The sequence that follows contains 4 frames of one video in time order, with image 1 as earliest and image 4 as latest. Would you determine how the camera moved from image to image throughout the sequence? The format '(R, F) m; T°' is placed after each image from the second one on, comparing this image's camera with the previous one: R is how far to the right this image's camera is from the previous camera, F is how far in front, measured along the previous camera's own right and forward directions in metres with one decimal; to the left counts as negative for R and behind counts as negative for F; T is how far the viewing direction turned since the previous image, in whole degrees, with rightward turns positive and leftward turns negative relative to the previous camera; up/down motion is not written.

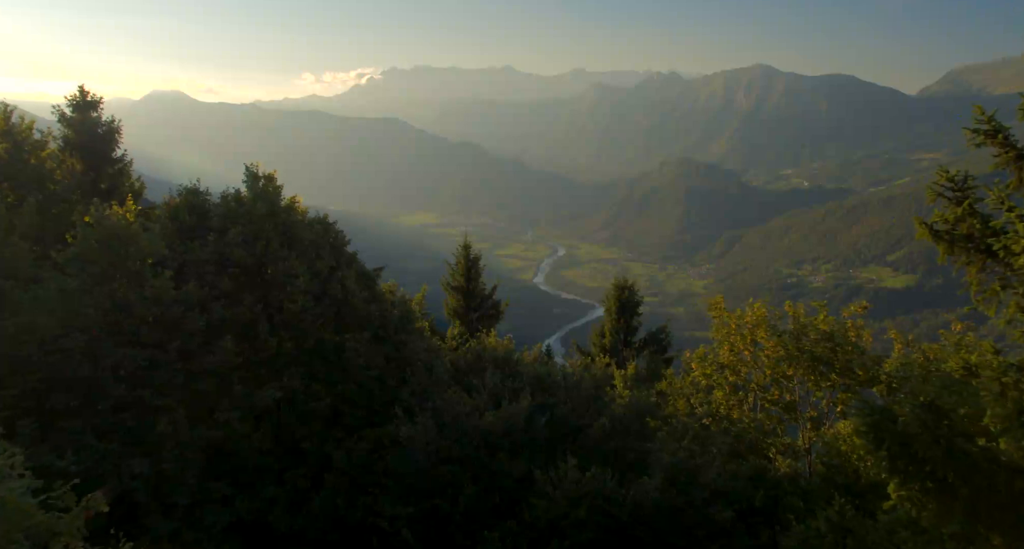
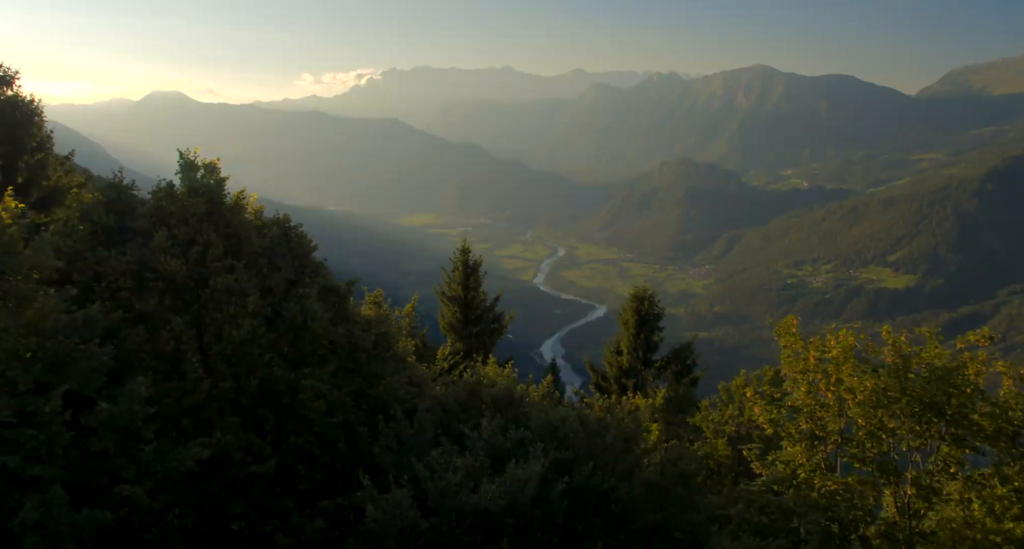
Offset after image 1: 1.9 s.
(-0.1, +4.2) m; 0°
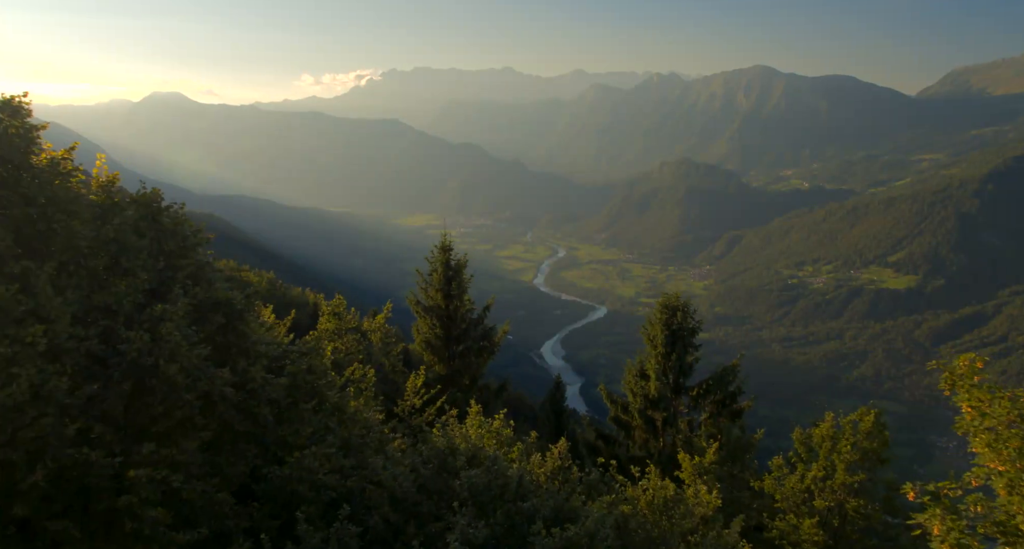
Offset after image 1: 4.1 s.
(+0.1, +6.1) m; 0°
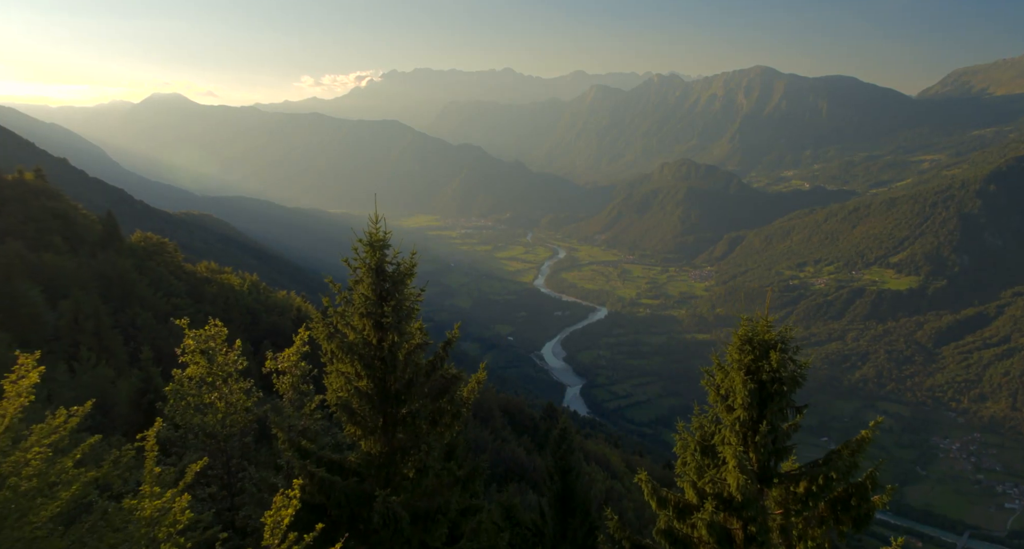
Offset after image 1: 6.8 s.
(+1.5, +15.3) m; 0°
